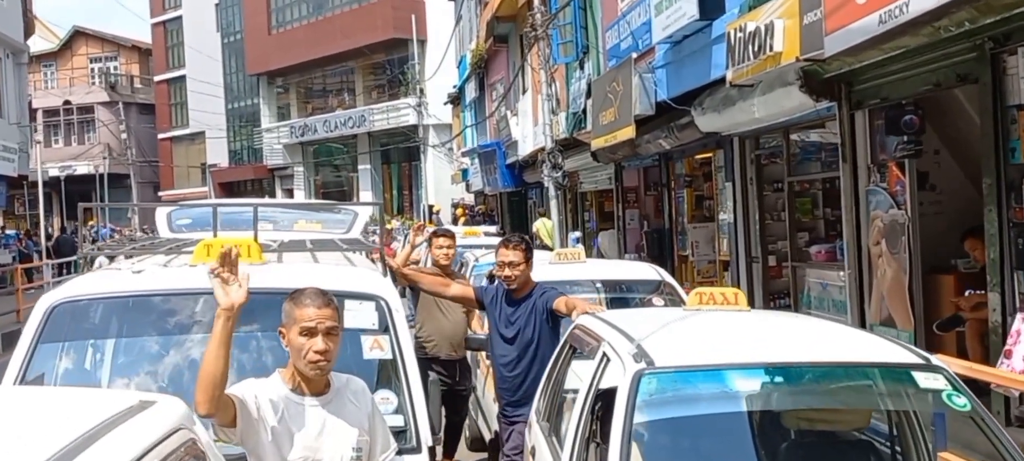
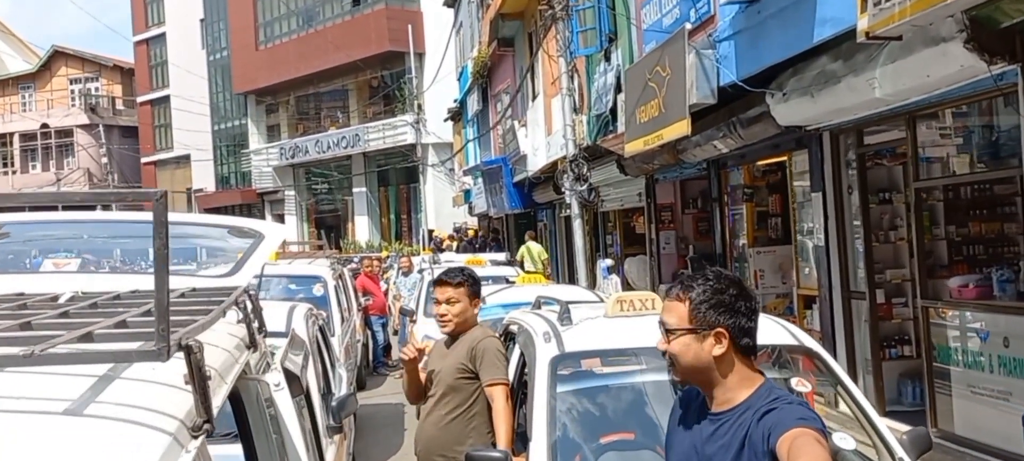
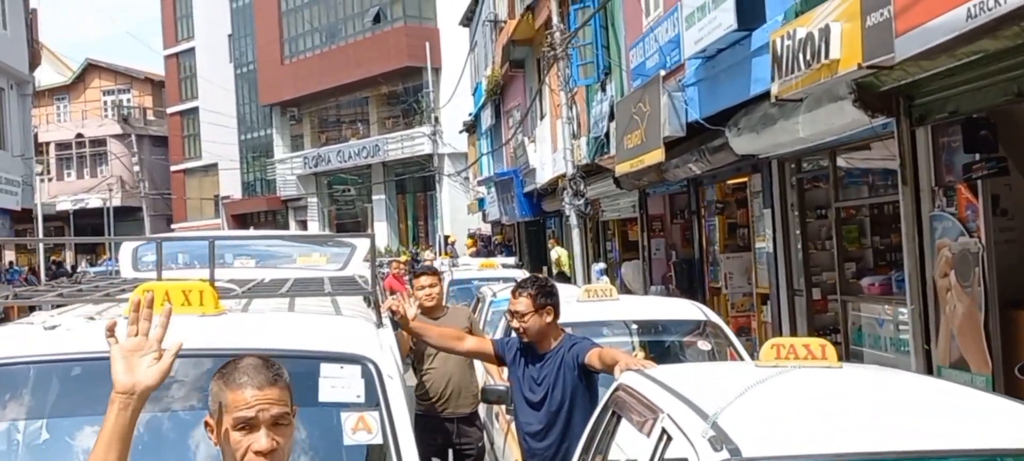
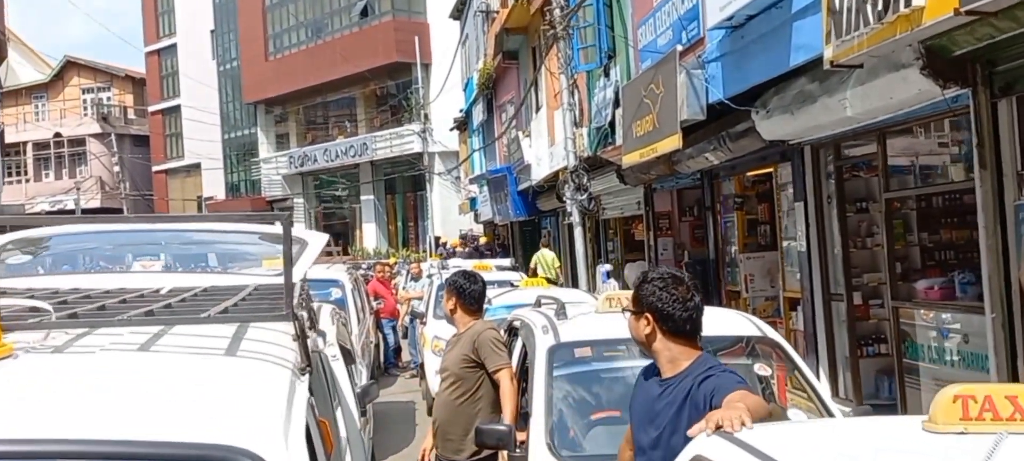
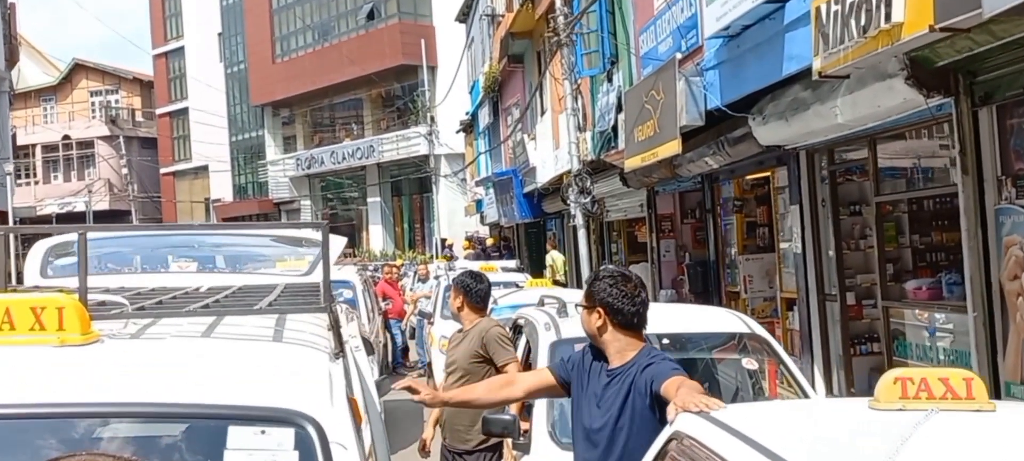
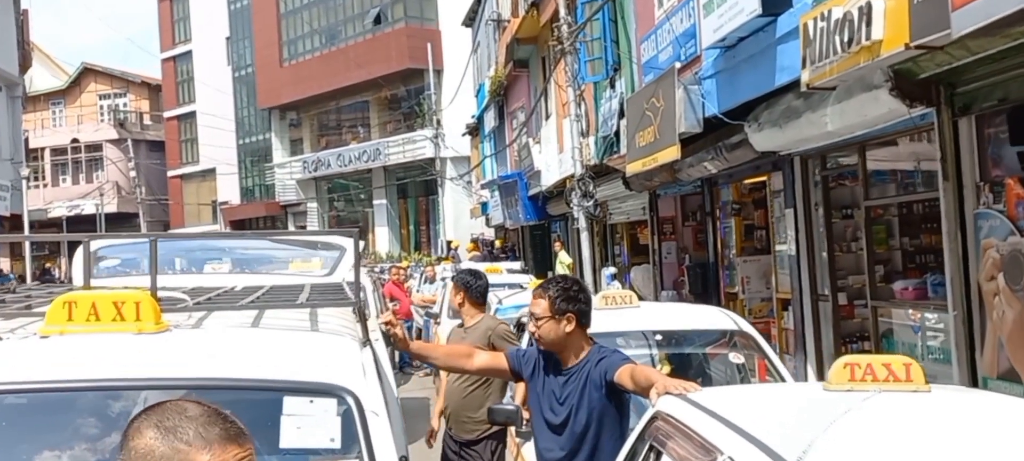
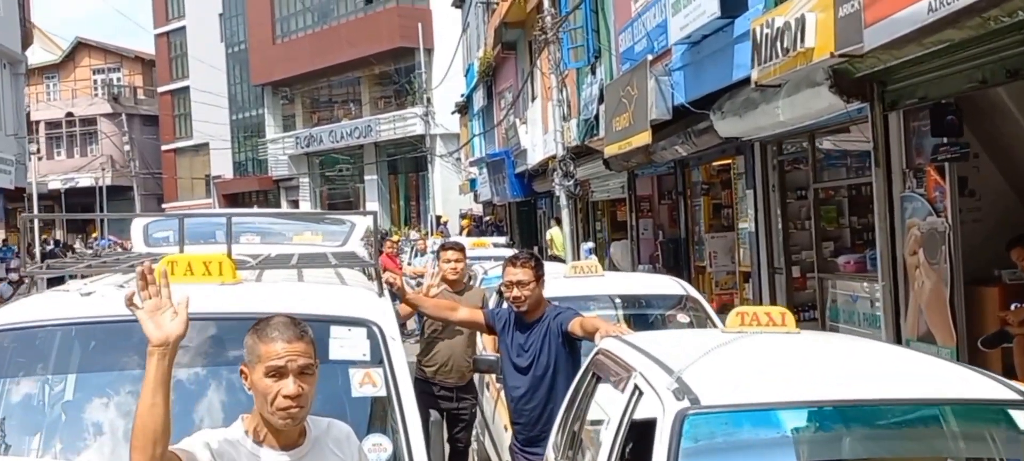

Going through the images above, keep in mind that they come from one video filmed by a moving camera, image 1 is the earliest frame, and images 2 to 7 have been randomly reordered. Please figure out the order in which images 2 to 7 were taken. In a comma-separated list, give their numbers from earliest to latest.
7, 3, 6, 5, 4, 2
